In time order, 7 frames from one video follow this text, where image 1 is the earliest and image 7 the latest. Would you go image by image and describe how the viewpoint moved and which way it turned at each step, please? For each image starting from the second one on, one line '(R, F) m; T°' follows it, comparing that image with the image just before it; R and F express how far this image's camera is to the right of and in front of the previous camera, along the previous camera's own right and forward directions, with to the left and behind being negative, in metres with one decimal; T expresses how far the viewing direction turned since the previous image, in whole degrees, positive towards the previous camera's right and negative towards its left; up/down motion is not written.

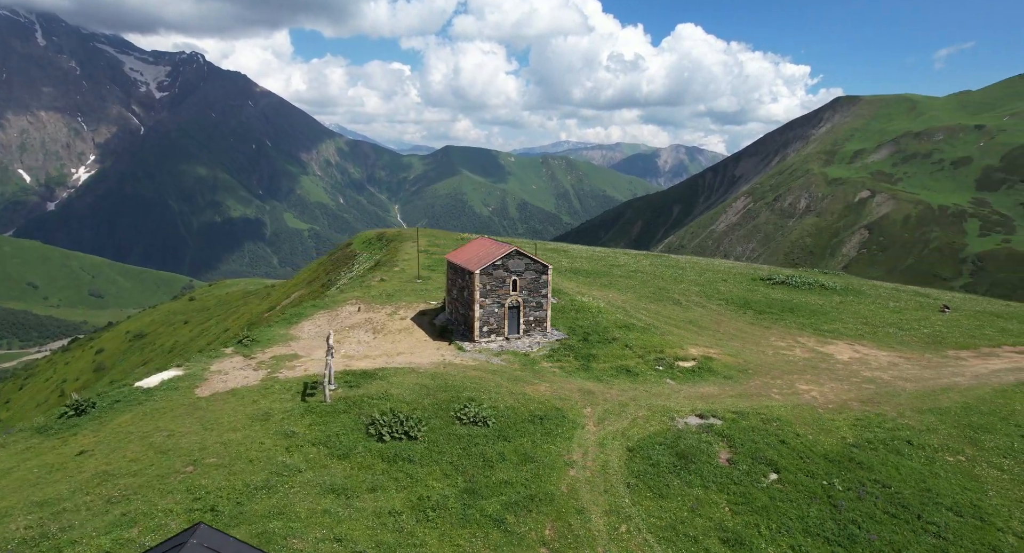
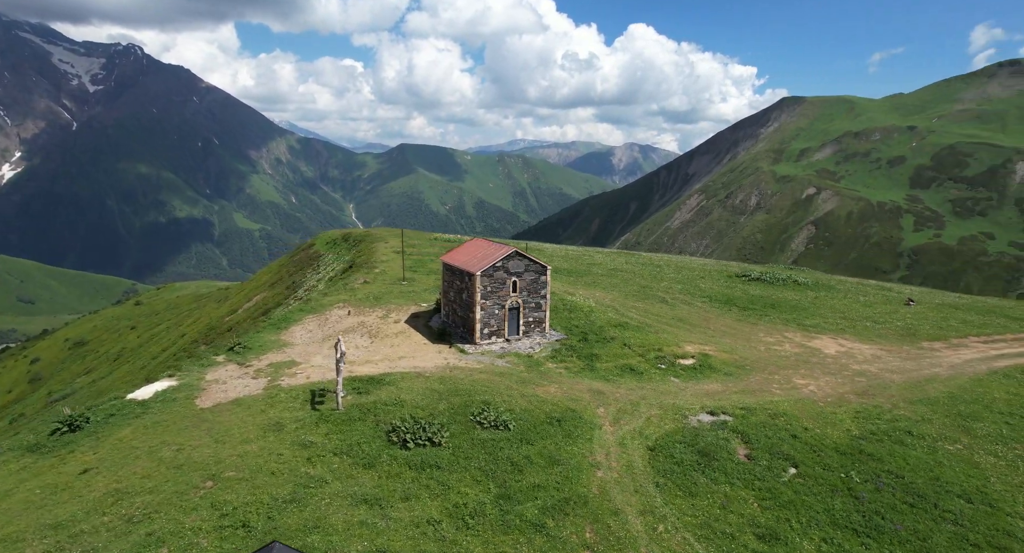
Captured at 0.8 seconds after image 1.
(-2.1, +0.2) m; +3°
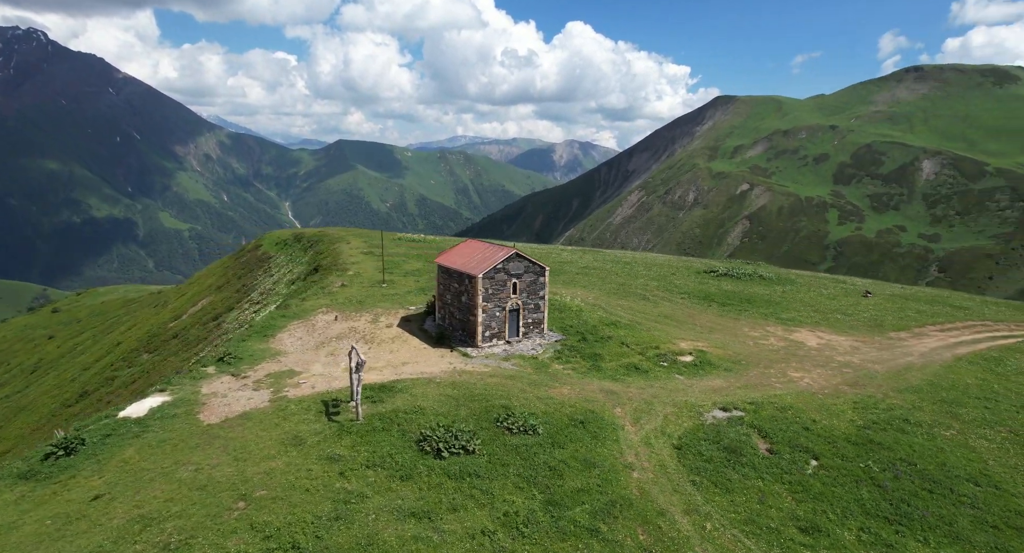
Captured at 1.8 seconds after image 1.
(-2.8, +0.3) m; +5°
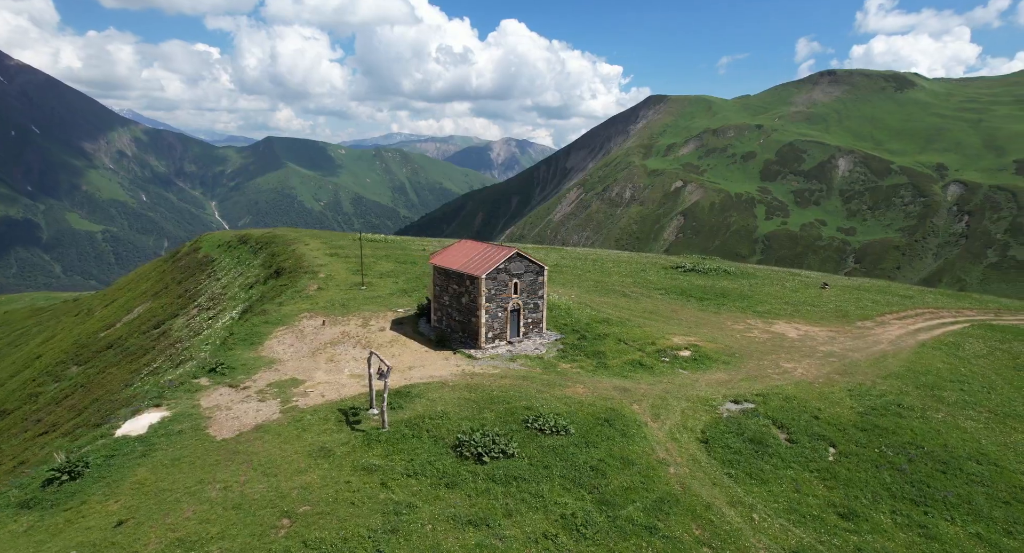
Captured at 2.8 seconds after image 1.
(-3.1, +0.3) m; +5°
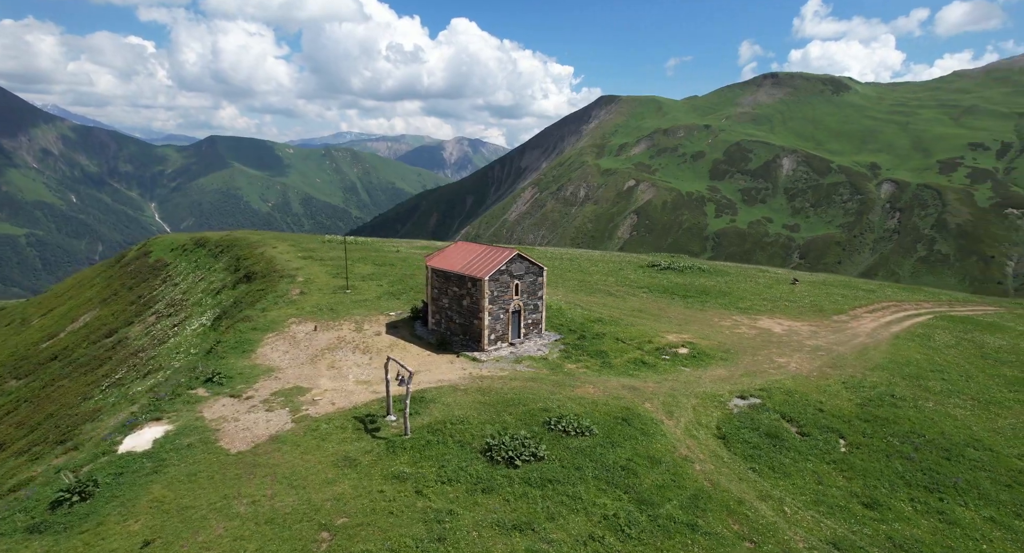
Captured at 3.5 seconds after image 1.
(-2.3, +0.1) m; +4°
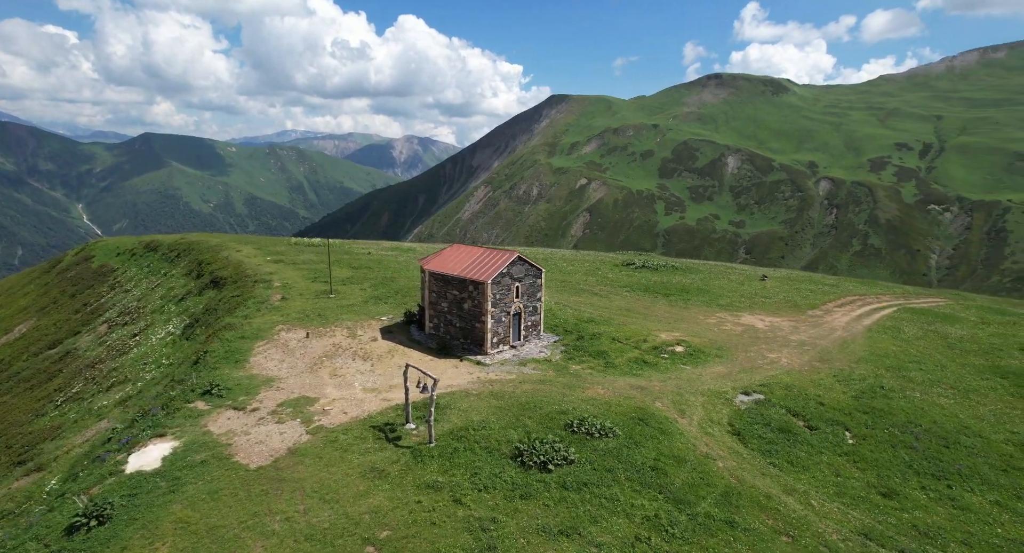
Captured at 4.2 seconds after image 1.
(-2.4, 0.0) m; +4°
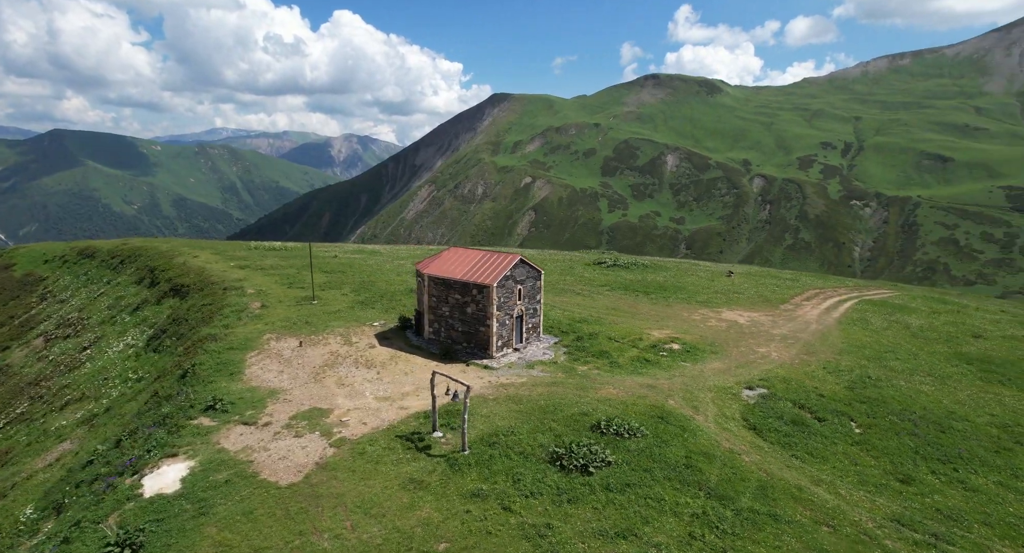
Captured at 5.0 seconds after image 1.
(-3.0, 0.0) m; +5°
